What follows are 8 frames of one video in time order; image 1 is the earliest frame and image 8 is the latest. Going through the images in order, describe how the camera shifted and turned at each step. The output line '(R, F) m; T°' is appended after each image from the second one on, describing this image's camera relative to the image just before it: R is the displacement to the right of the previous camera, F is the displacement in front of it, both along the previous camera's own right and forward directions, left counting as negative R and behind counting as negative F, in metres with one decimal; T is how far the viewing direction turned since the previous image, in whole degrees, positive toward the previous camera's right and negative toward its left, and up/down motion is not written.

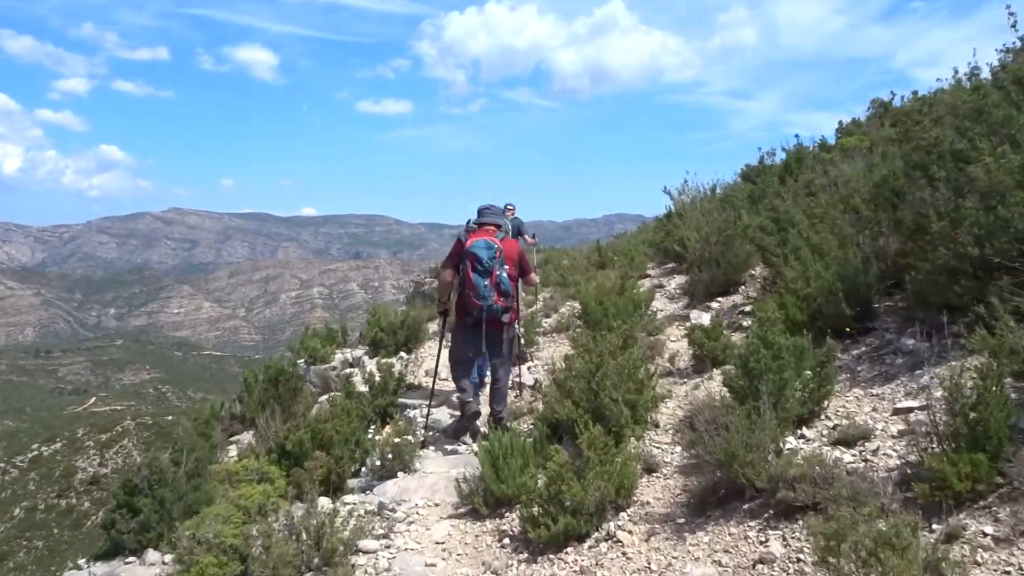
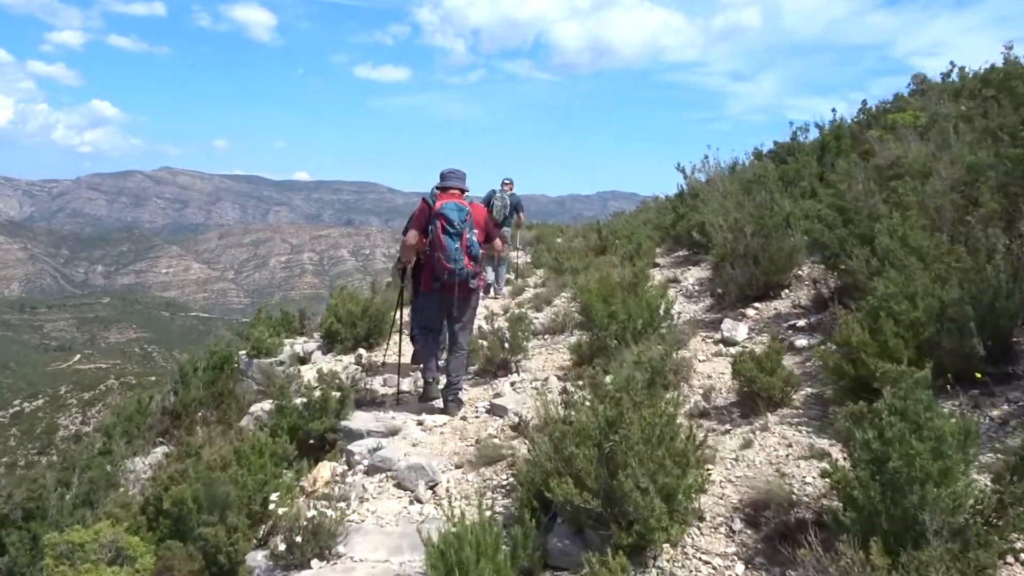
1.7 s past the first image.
(+0.1, +2.3) m; +1°
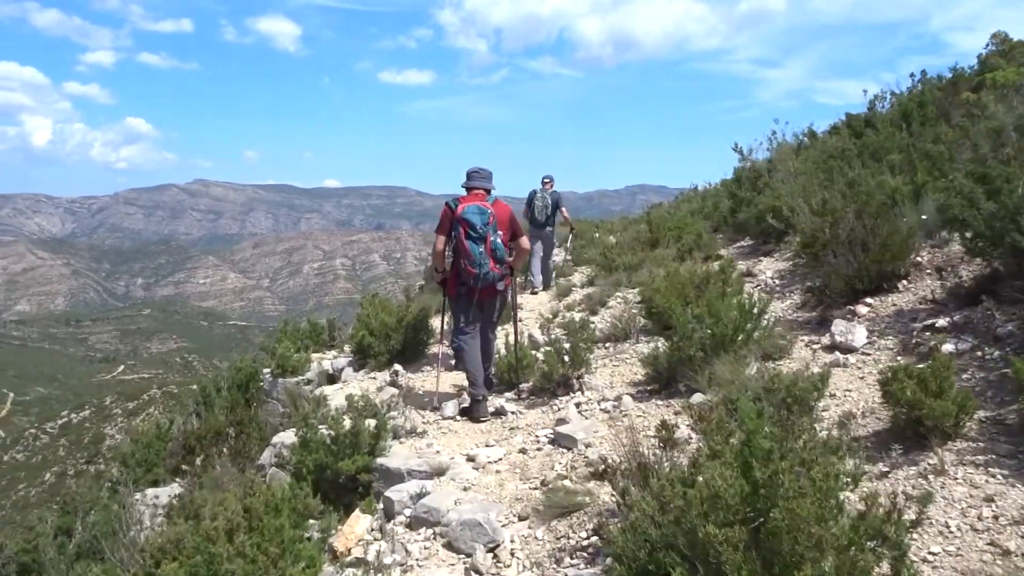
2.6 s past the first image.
(-0.2, +1.3) m; -2°
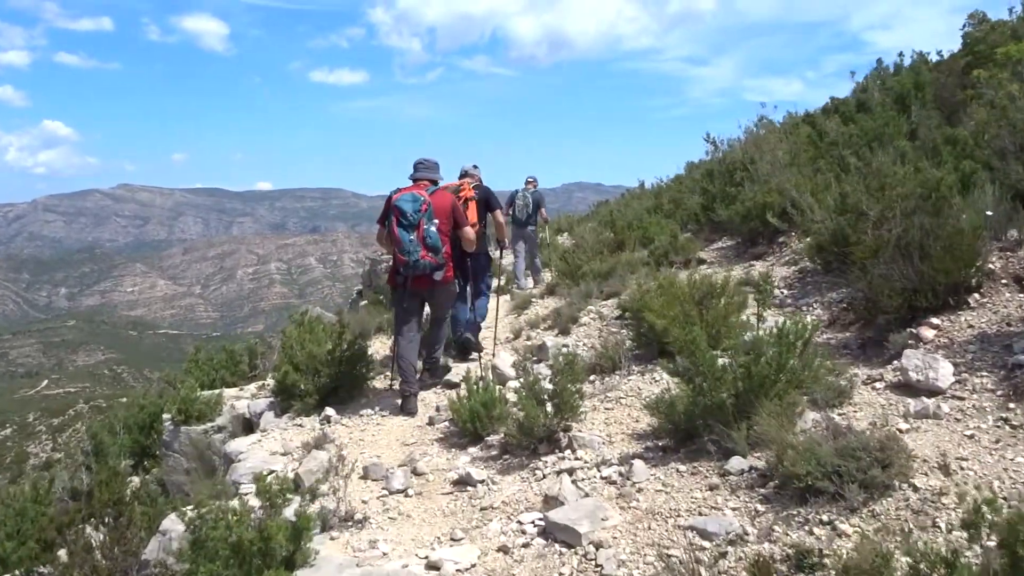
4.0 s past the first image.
(-0.2, +1.8) m; +4°
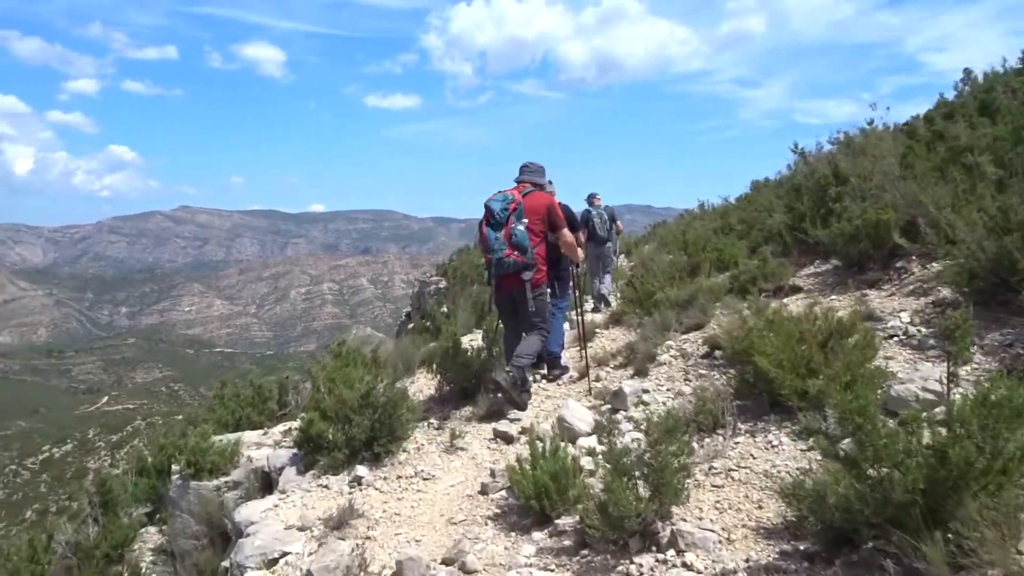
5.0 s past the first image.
(-0.2, +1.4) m; -3°
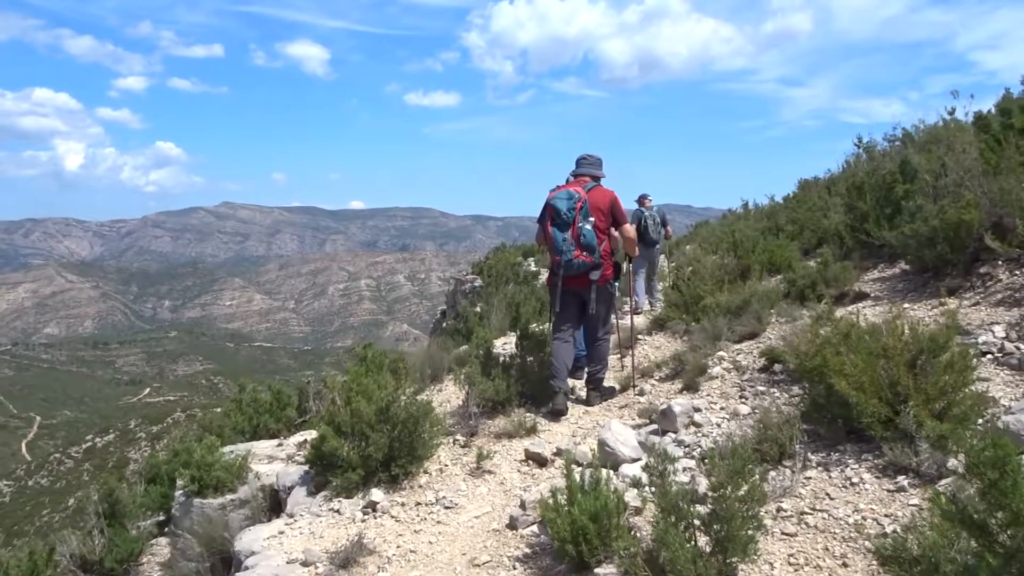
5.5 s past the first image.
(0.0, +0.7) m; -3°
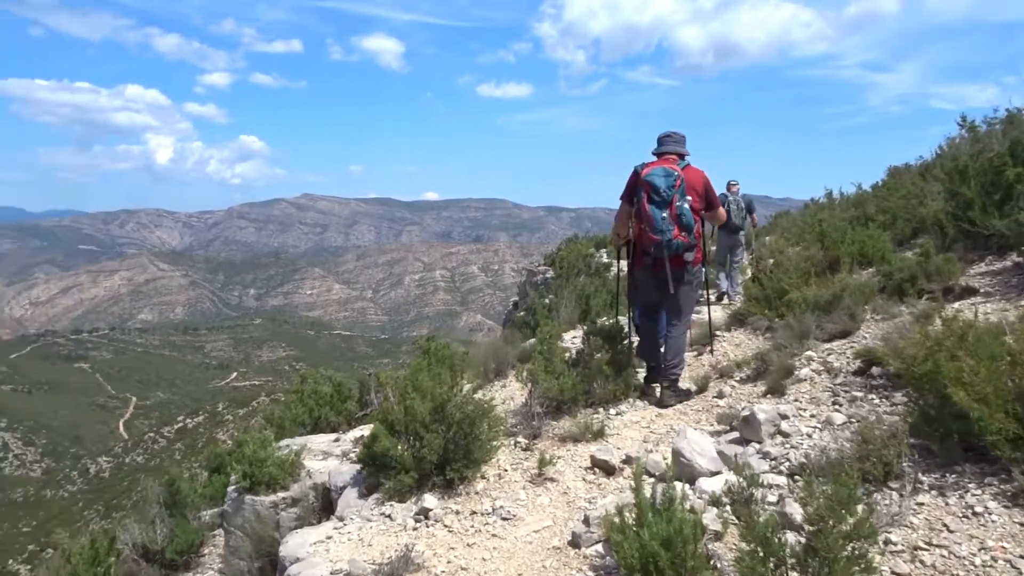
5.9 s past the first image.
(+0.1, +0.5) m; -5°
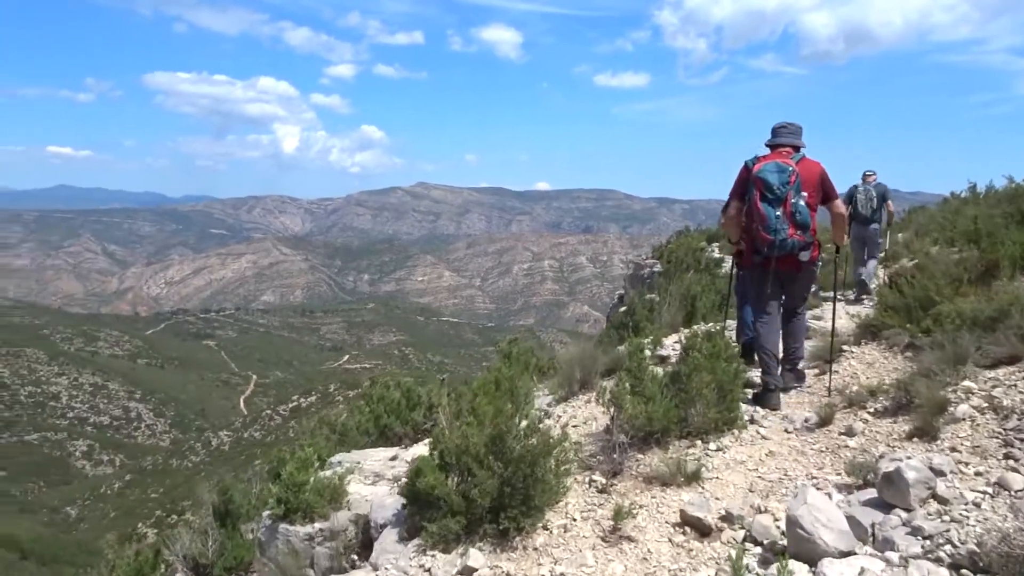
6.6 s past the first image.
(+0.2, +1.0) m; -8°
